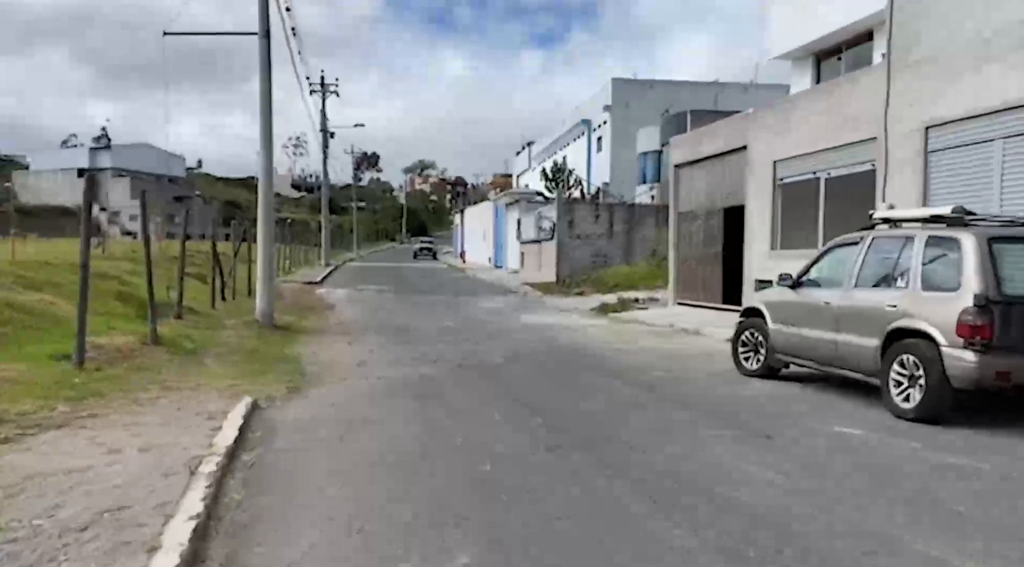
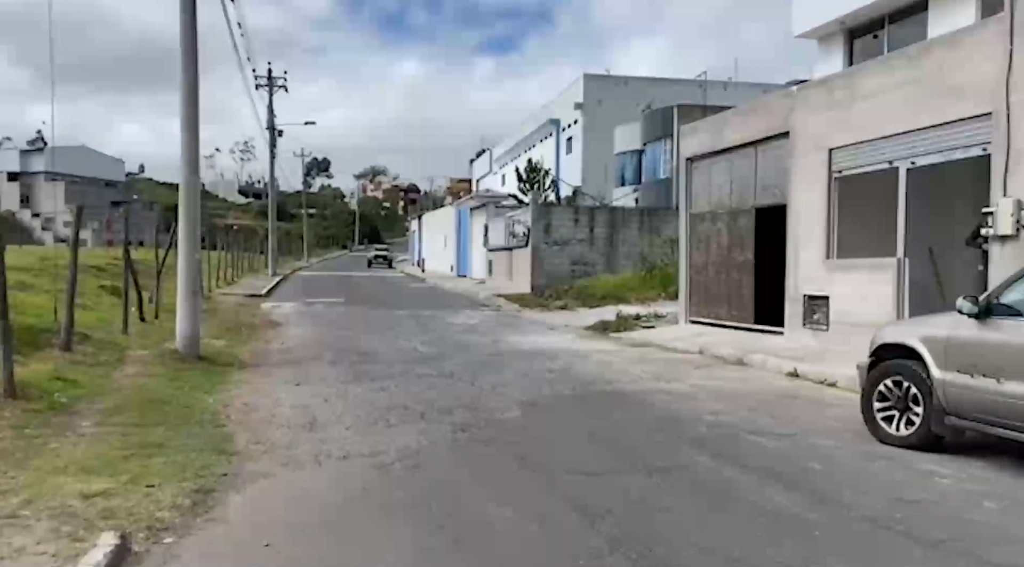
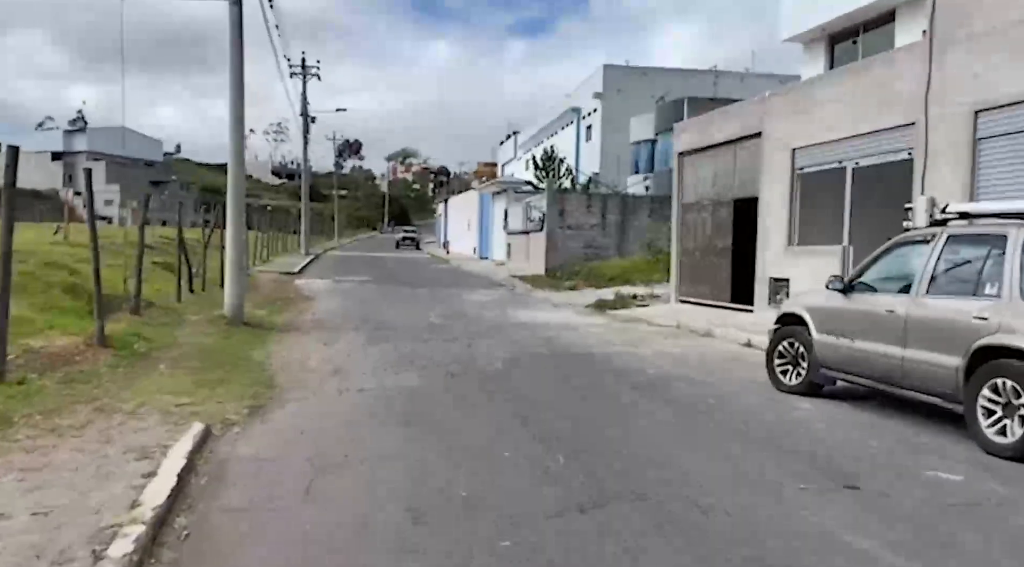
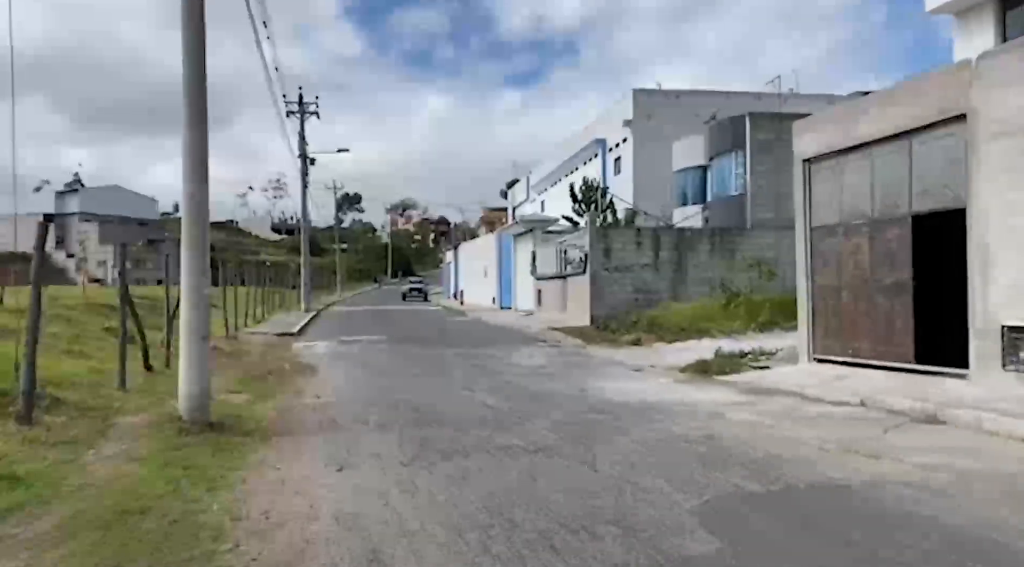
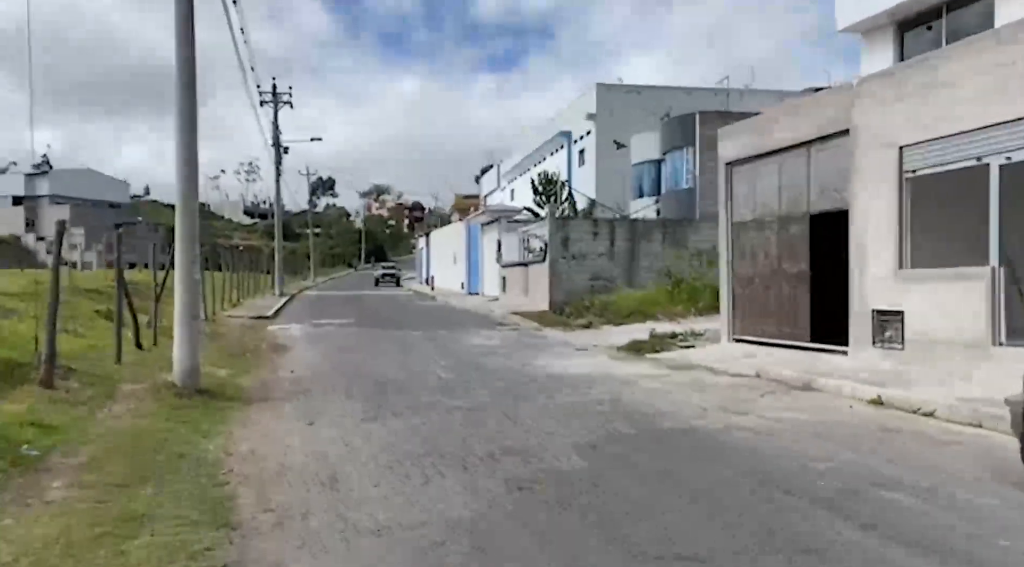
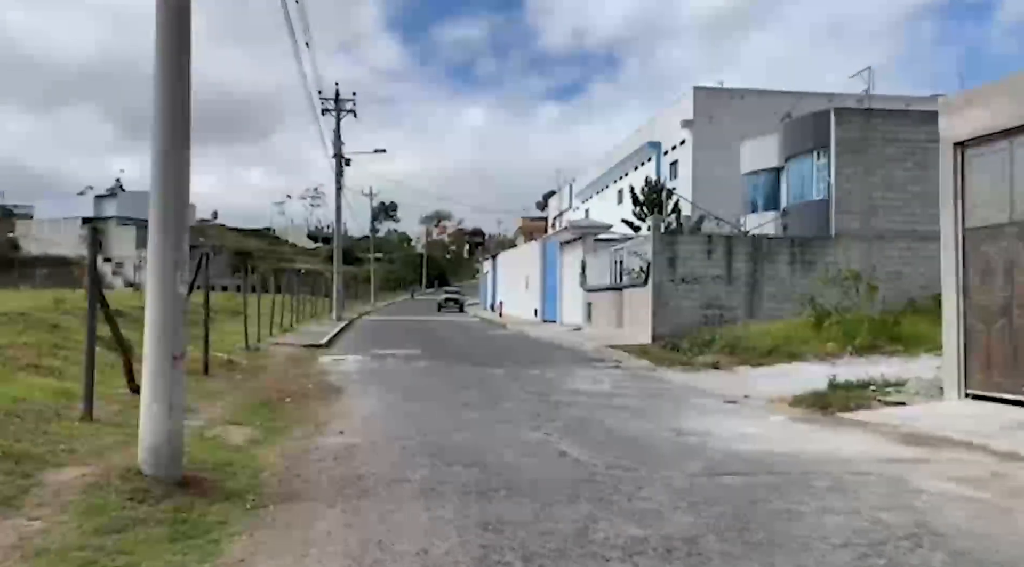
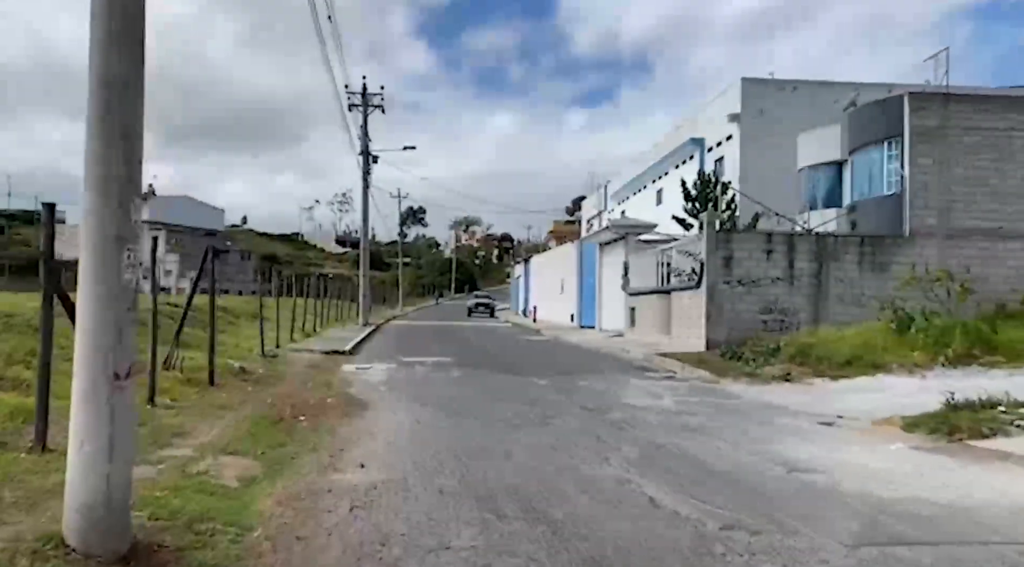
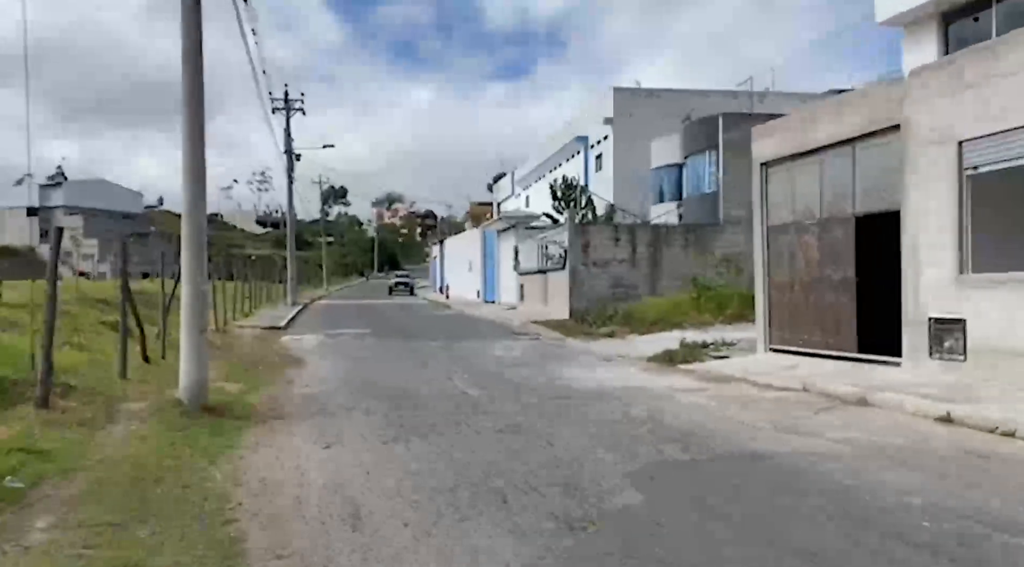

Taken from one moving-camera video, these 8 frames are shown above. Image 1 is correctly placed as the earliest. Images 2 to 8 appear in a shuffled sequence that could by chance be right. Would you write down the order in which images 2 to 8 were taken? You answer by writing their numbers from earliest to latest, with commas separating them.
3, 2, 5, 8, 4, 6, 7
